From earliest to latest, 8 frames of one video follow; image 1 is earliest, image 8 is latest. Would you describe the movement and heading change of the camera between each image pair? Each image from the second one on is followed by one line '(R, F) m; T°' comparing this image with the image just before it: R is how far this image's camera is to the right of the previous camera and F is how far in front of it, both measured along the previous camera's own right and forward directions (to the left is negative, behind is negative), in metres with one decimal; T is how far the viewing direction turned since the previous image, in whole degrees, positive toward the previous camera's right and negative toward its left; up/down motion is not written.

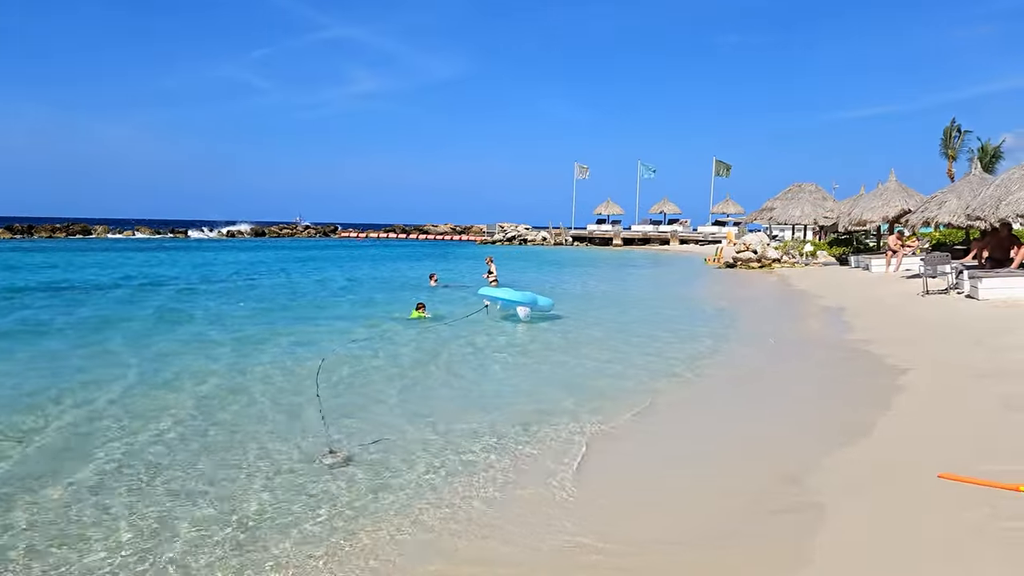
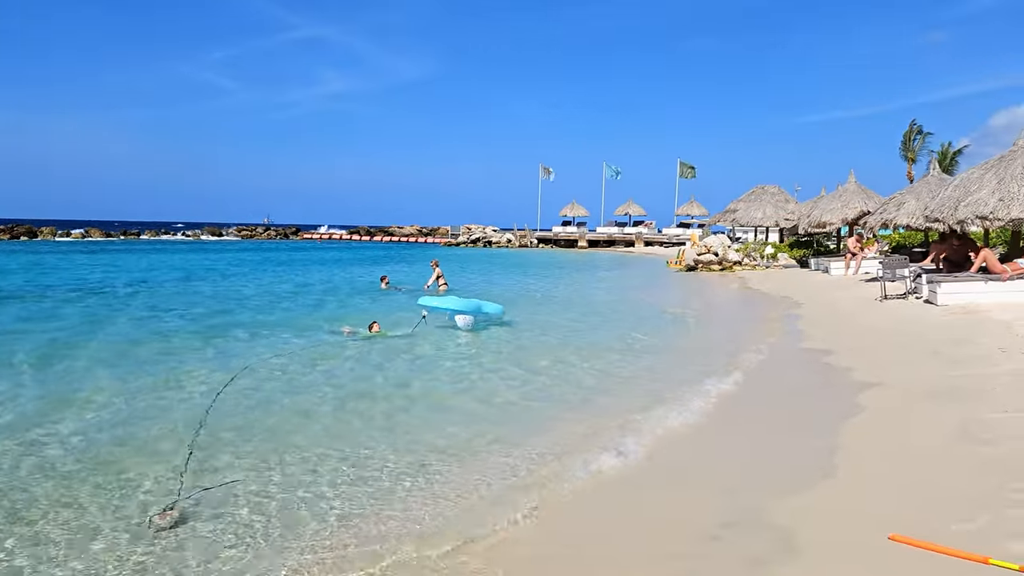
(+0.5, +0.7) m; +2°
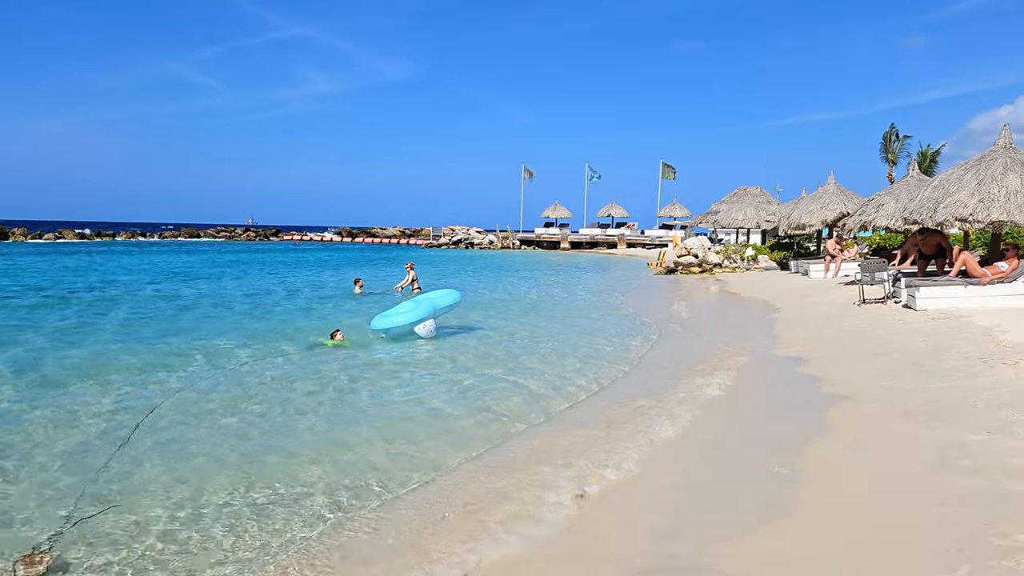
(+0.3, +0.4) m; +1°
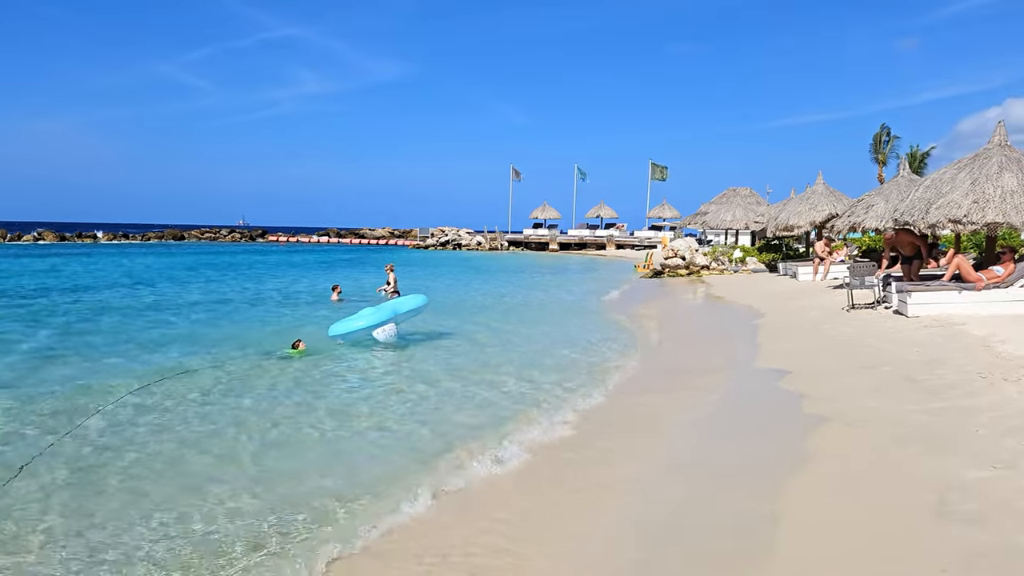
(+0.3, +0.5) m; +1°
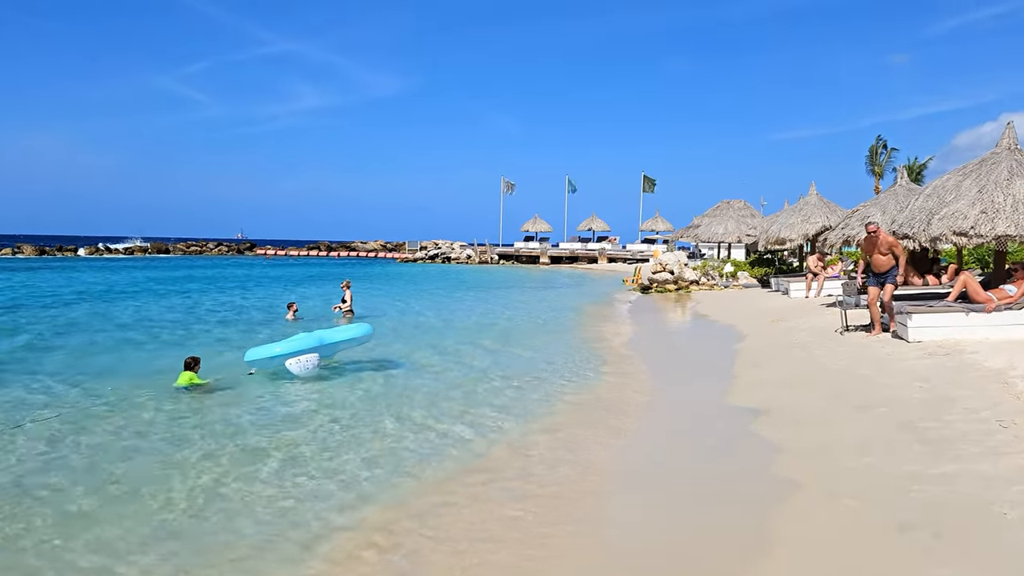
(+0.5, +1.0) m; 0°
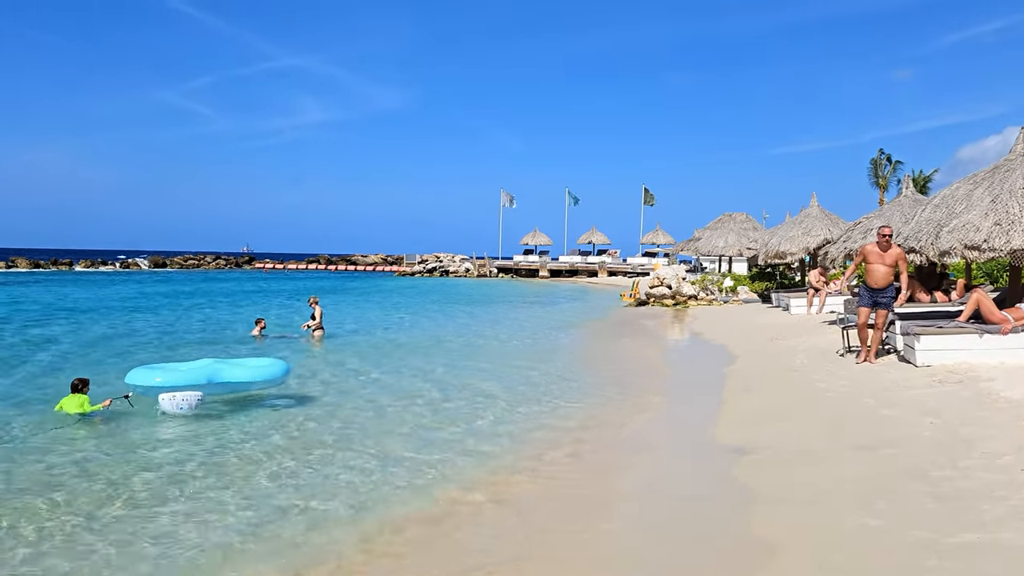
(+0.4, +0.6) m; 0°
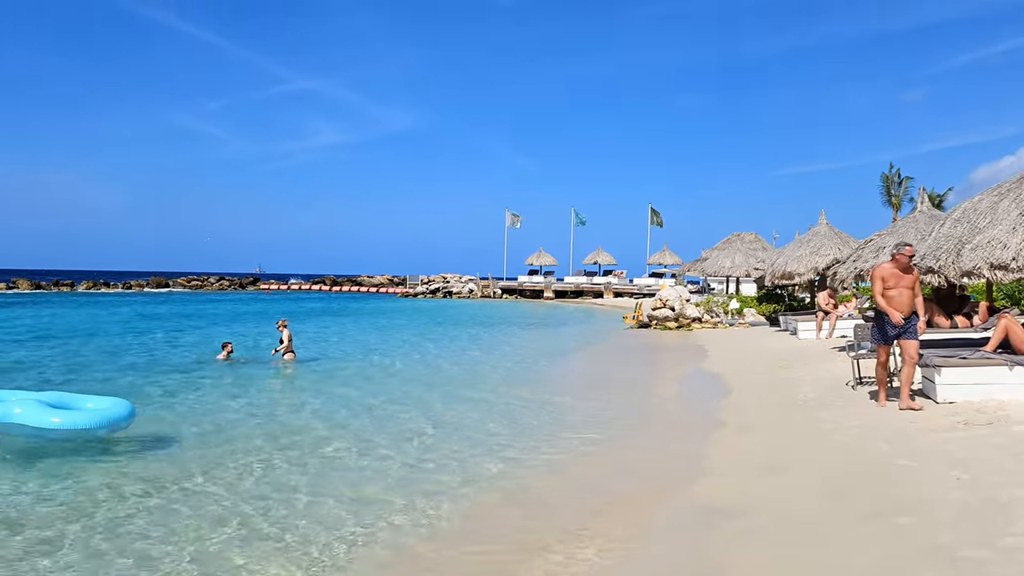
(+0.4, +0.8) m; -1°
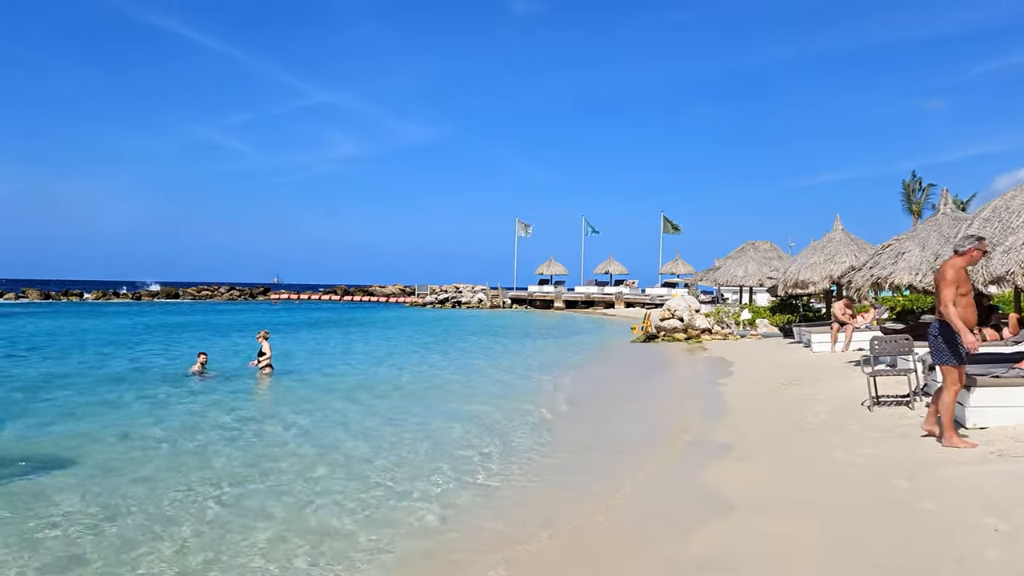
(+0.4, +0.7) m; -1°
